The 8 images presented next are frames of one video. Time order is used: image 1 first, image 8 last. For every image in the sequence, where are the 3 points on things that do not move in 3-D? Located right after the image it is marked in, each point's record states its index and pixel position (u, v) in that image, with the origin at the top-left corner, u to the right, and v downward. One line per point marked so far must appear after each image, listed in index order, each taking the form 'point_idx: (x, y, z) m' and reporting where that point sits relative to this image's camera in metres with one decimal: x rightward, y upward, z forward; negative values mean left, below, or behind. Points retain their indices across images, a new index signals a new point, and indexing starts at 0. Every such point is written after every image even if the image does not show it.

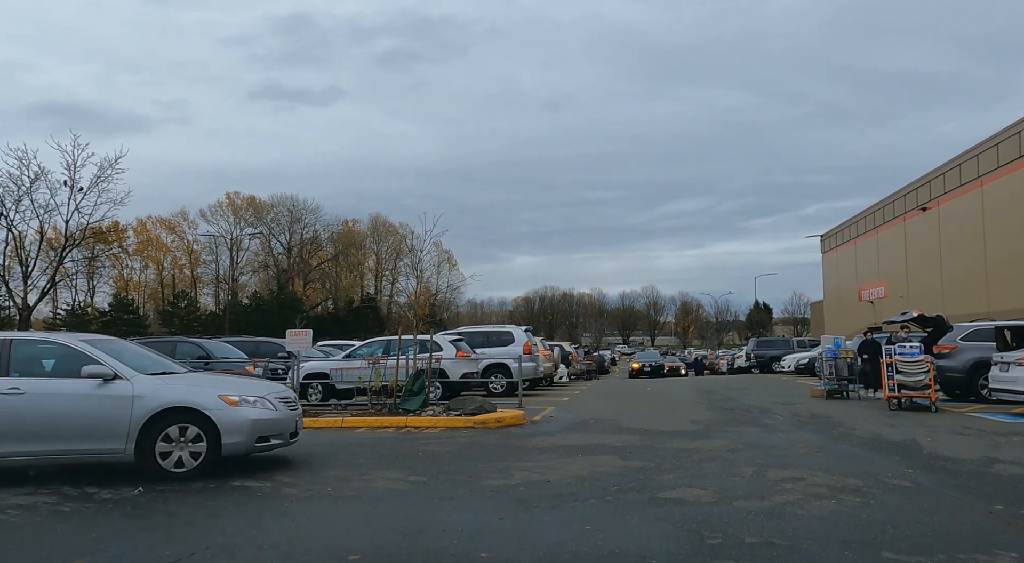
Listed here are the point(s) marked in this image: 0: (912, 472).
0: (+3.9, -1.9, +7.5) m
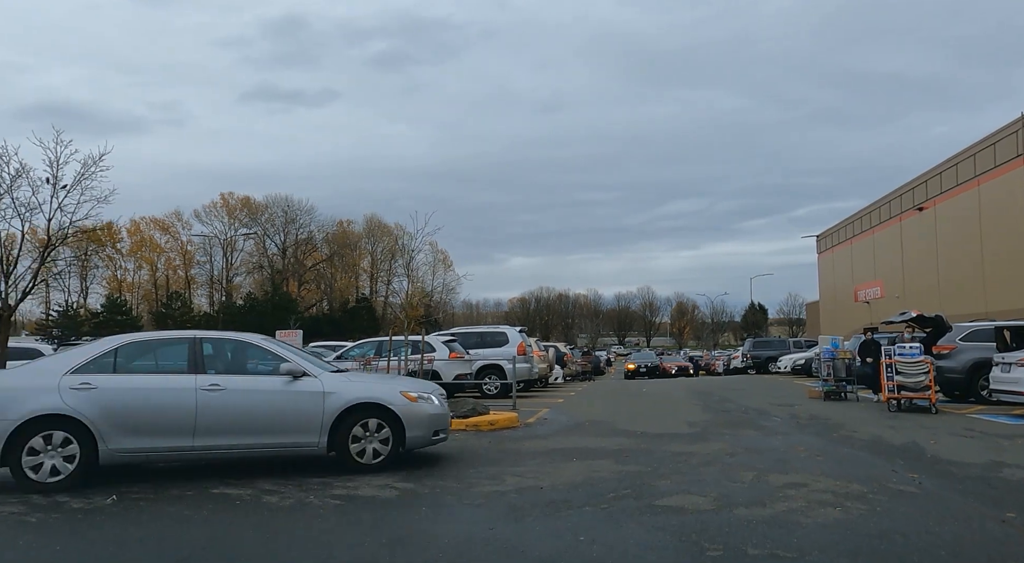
0: (+3.8, -1.8, +7.2) m
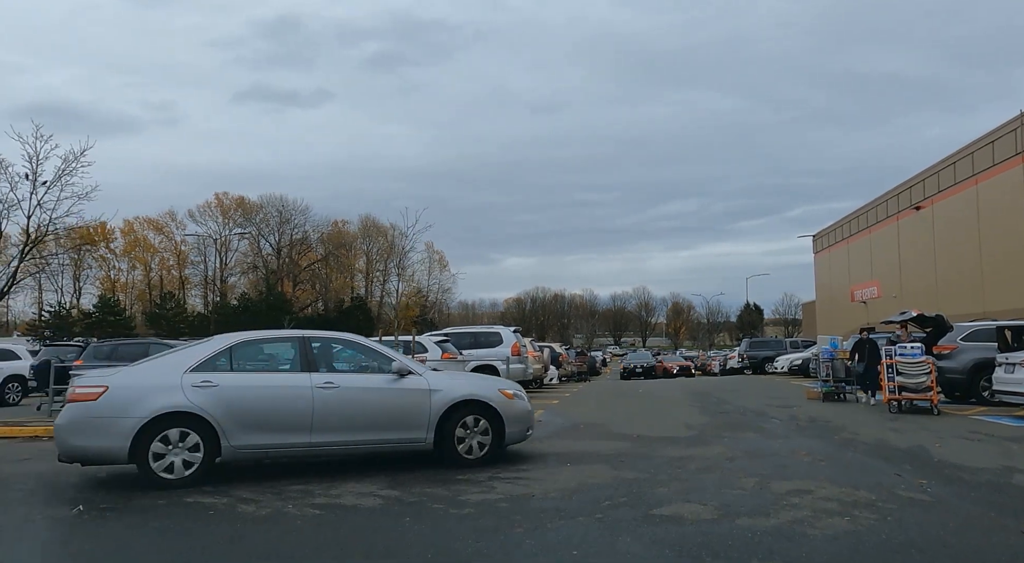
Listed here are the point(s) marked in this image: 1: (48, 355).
0: (+3.7, -1.8, +6.9) m
1: (-11.1, -1.7, +18.4) m
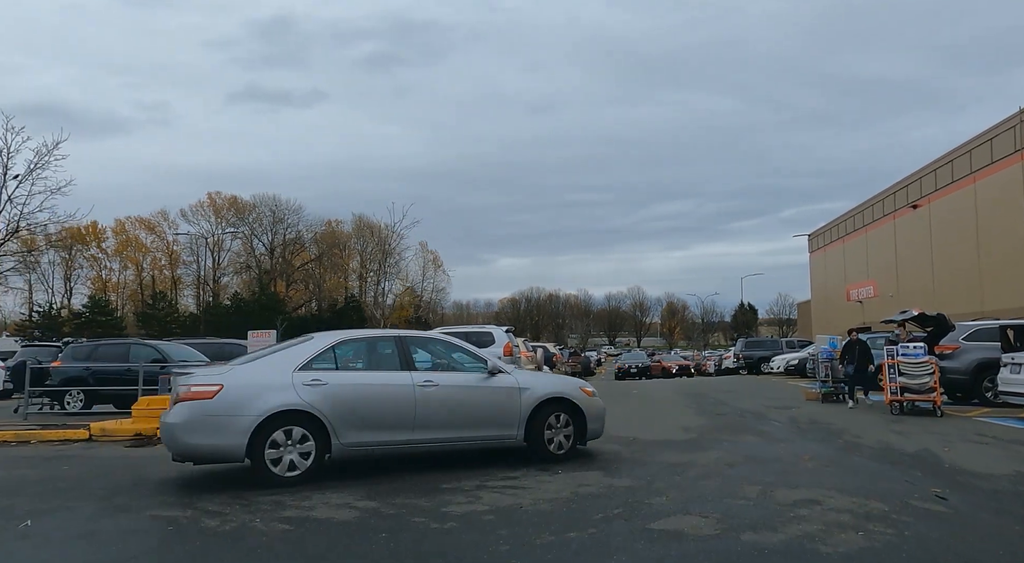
0: (+3.6, -1.8, +6.5) m
1: (-11.2, -1.7, +17.8) m
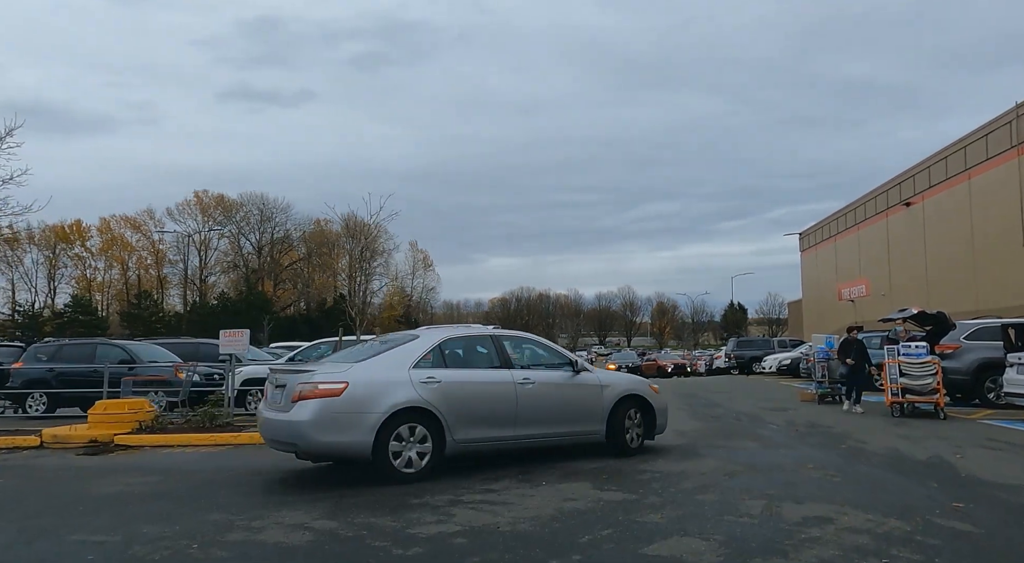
0: (+3.4, -1.7, +5.9) m
1: (-11.6, -1.6, +17.0) m
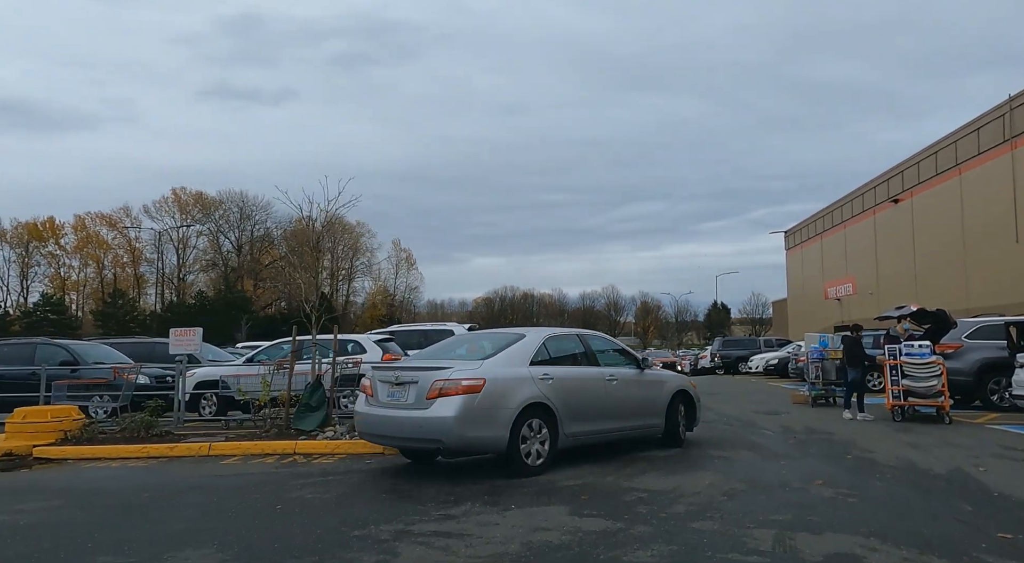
0: (+3.2, -1.6, +4.9) m
1: (-12.0, -1.5, +15.8) m
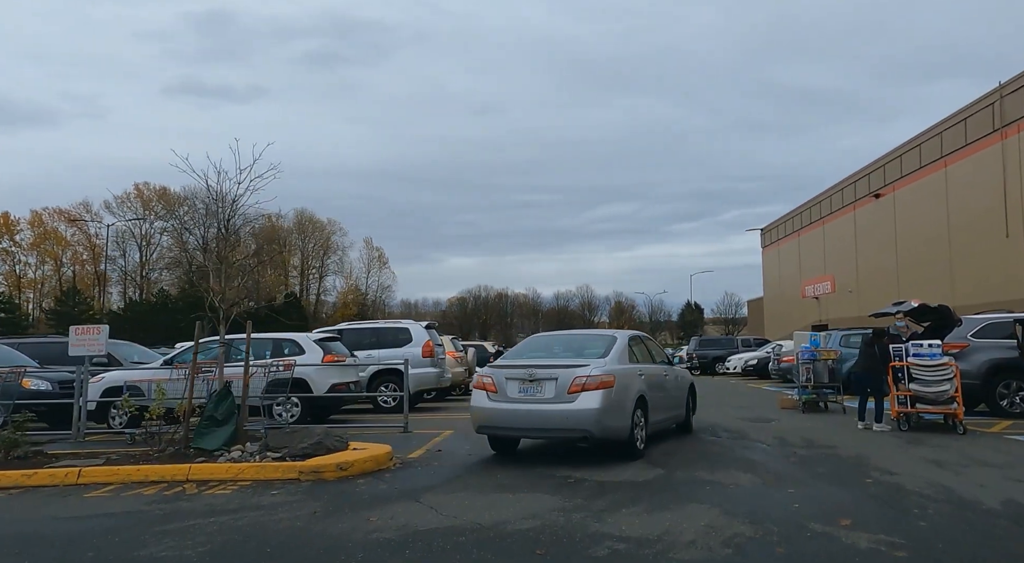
0: (+2.8, -1.5, +3.3) m
1: (-12.8, -1.4, +13.7) m
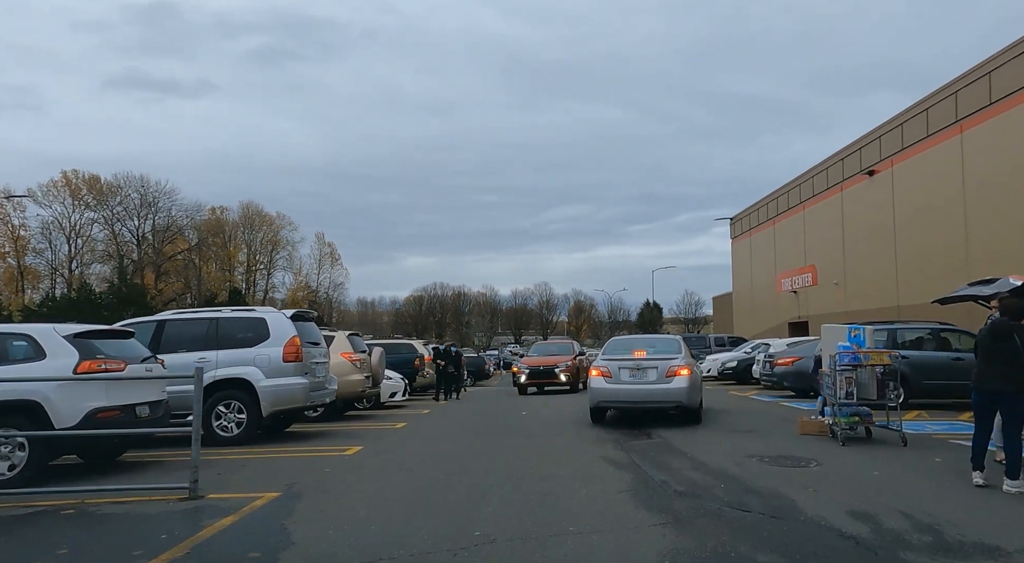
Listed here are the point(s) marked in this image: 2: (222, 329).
0: (+2.1, -1.1, -1.7) m
1: (-14.0, -0.9, +7.8) m
2: (-4.1, -0.6, +10.8) m
